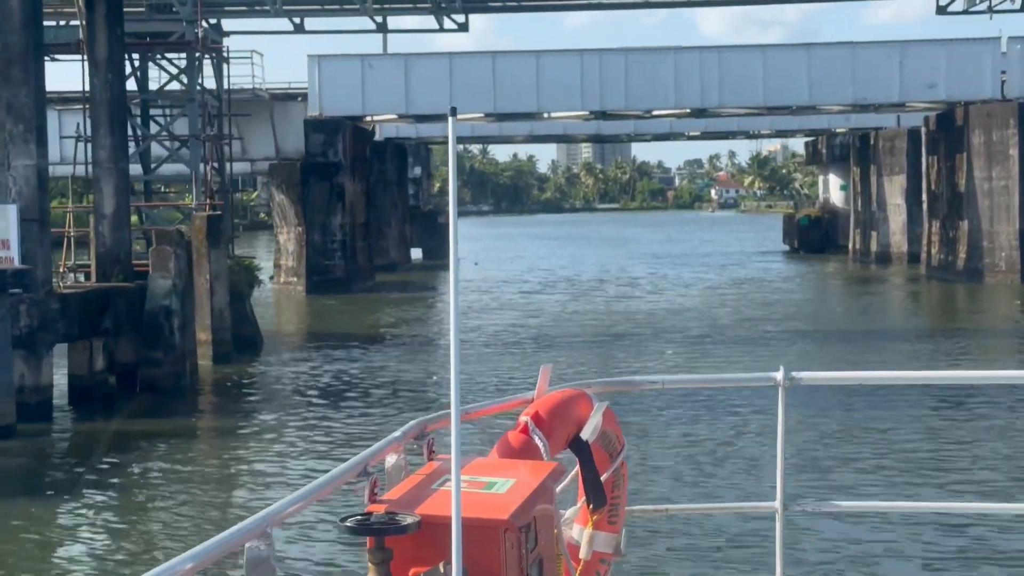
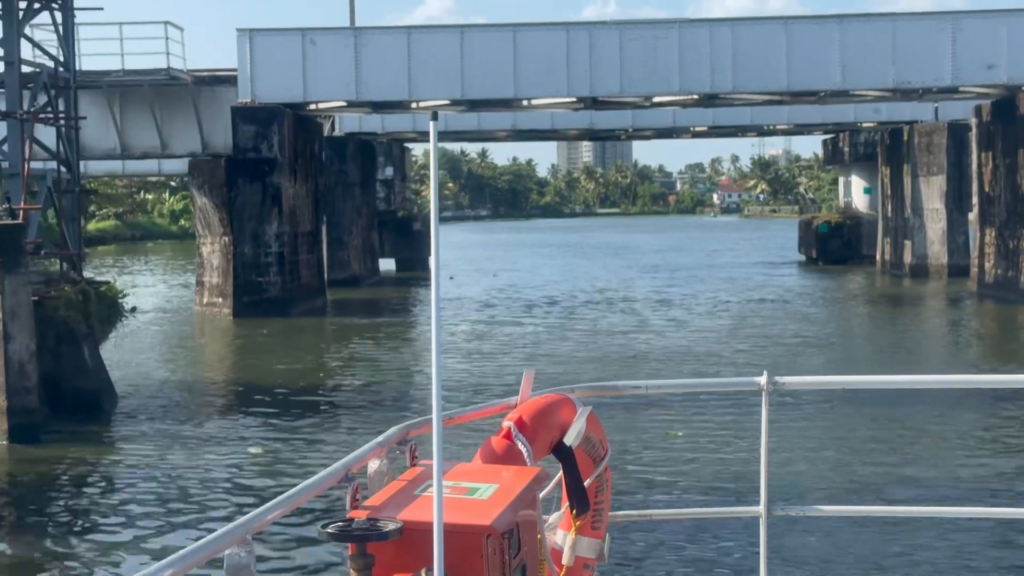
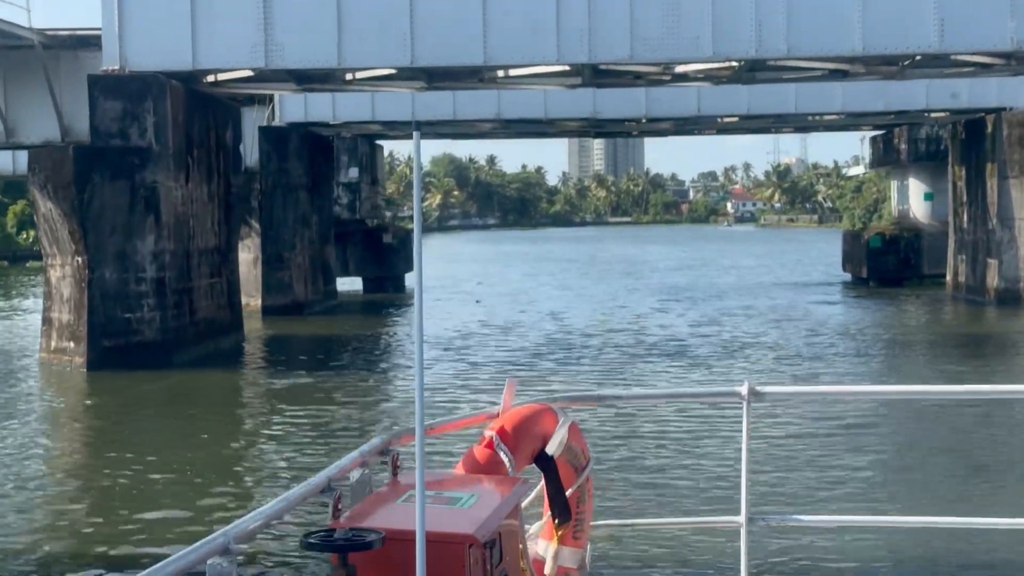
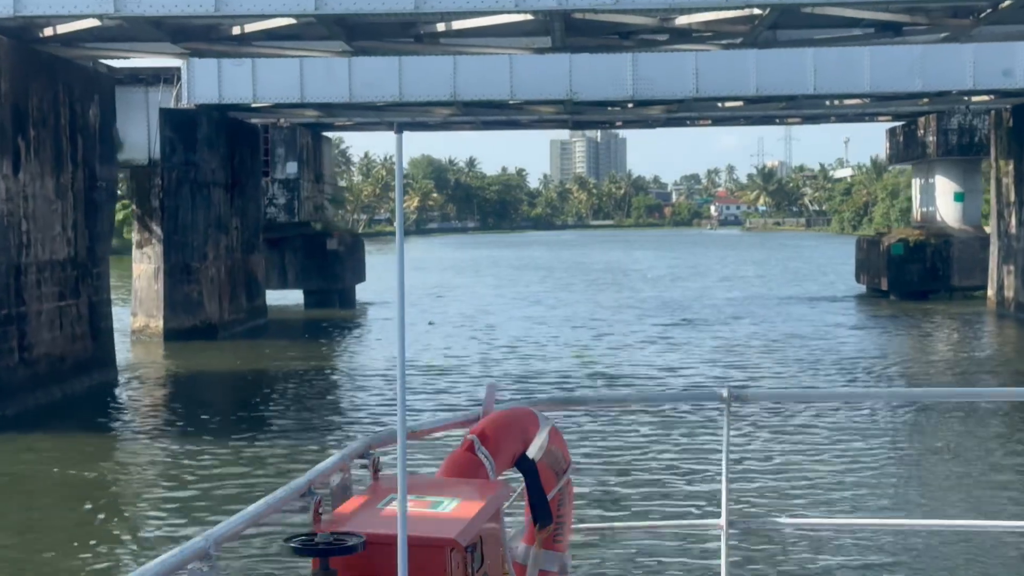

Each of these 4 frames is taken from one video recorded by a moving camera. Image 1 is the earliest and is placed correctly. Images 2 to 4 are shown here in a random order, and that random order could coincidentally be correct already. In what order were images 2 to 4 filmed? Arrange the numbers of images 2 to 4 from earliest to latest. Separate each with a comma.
2, 3, 4
